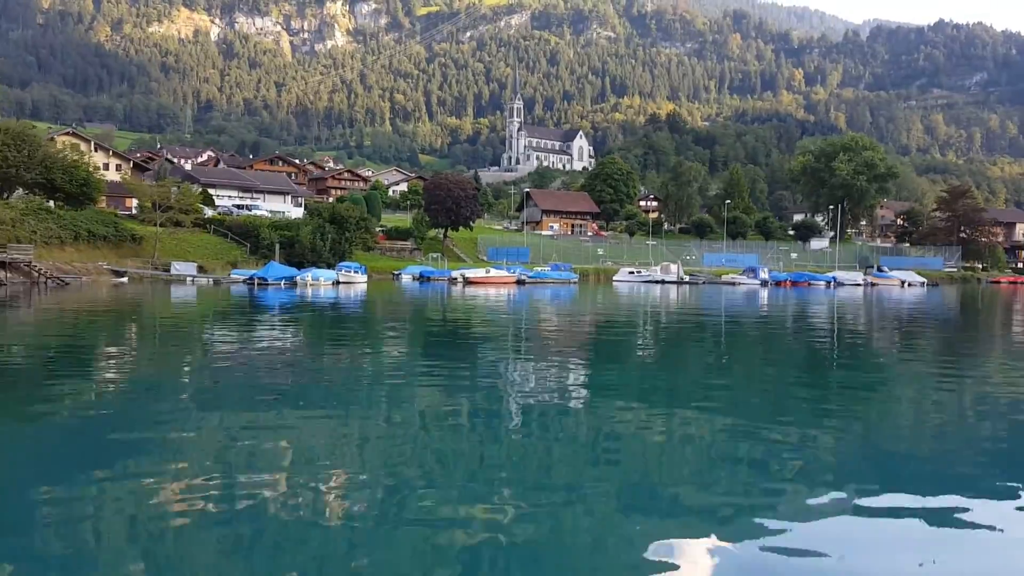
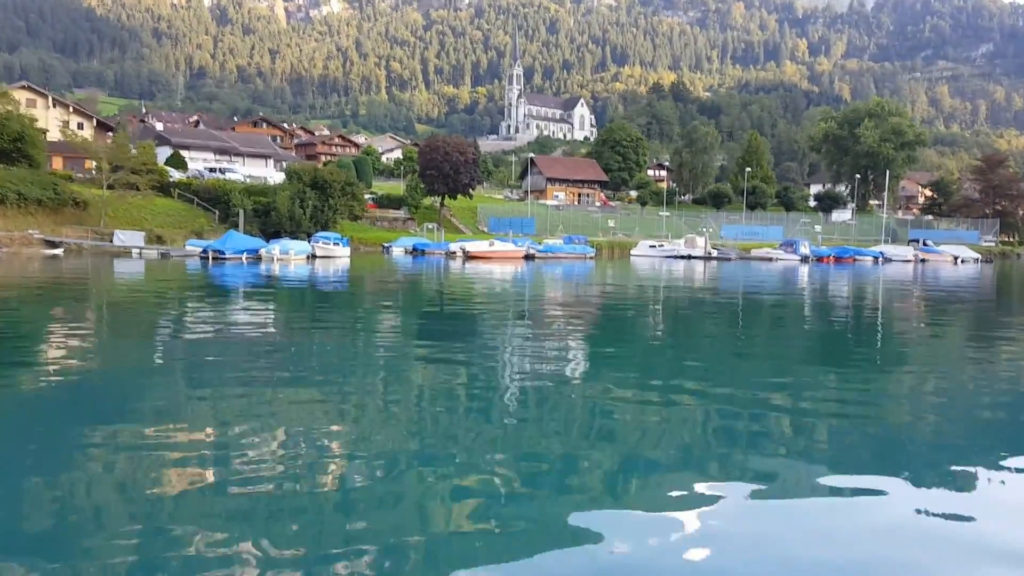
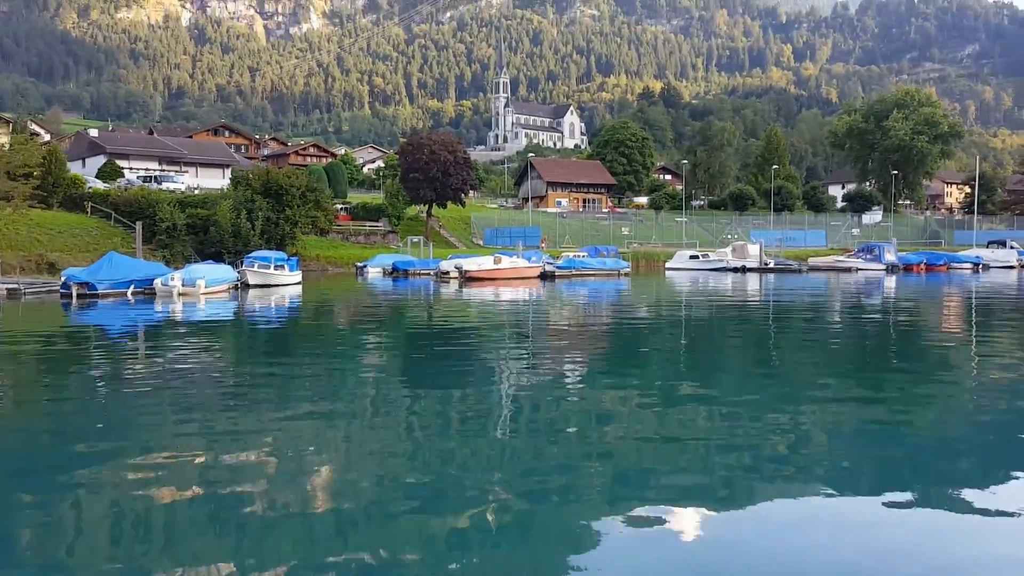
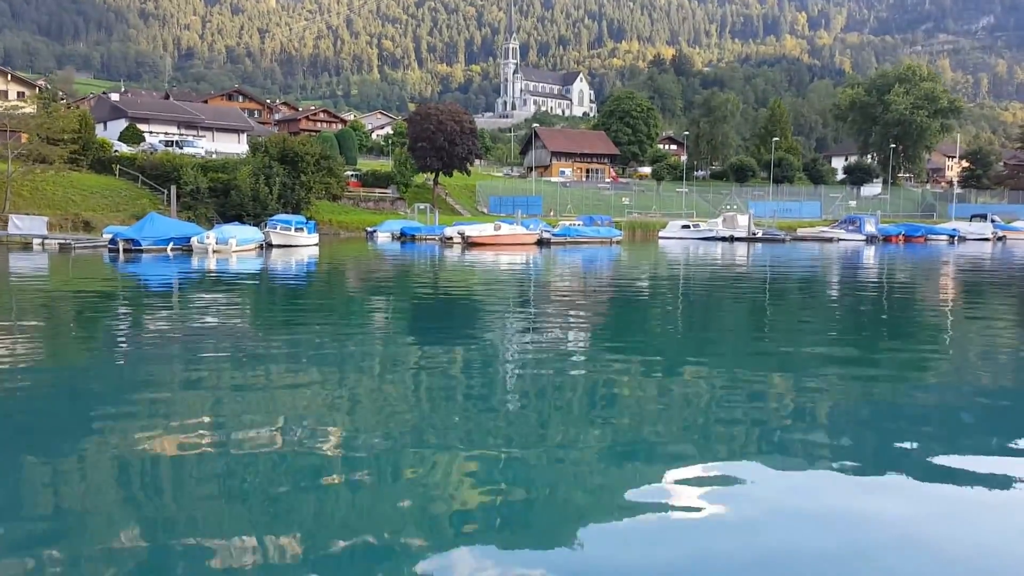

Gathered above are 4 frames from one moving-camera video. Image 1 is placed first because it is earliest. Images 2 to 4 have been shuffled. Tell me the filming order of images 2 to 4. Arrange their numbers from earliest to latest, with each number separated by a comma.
2, 4, 3
